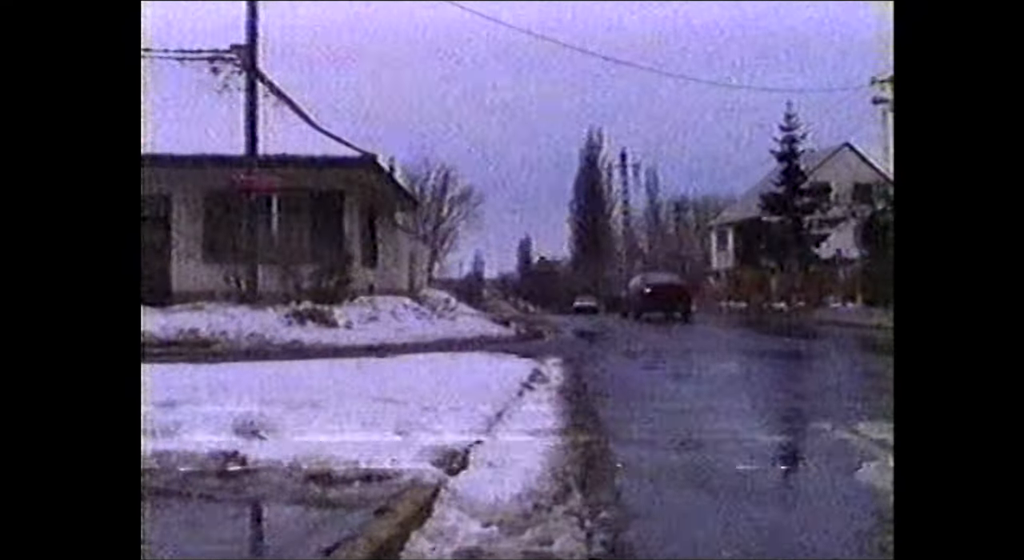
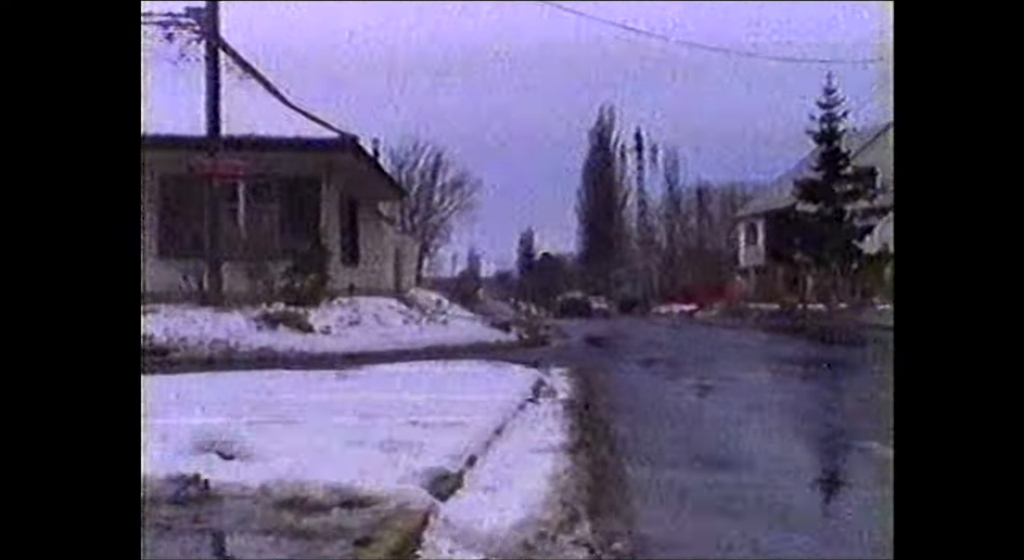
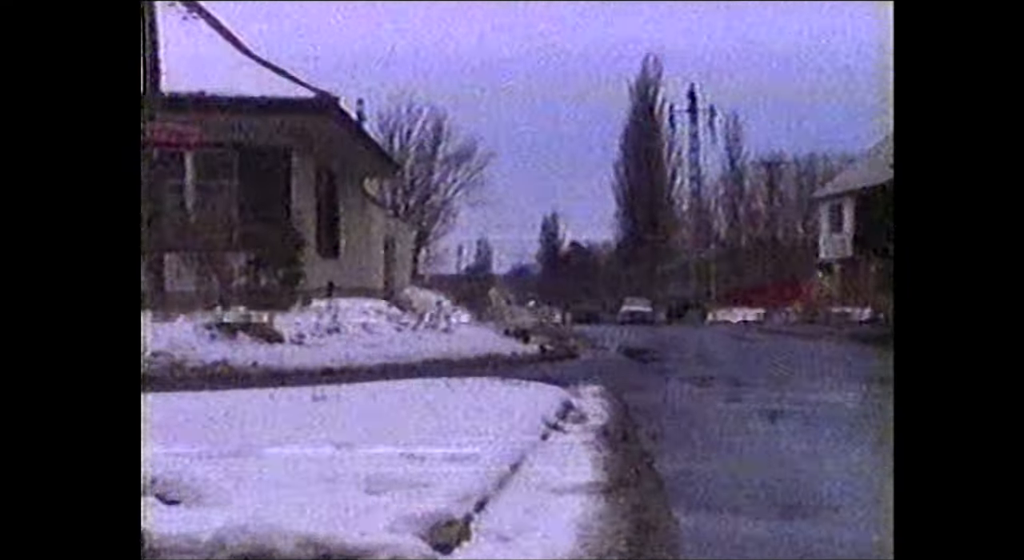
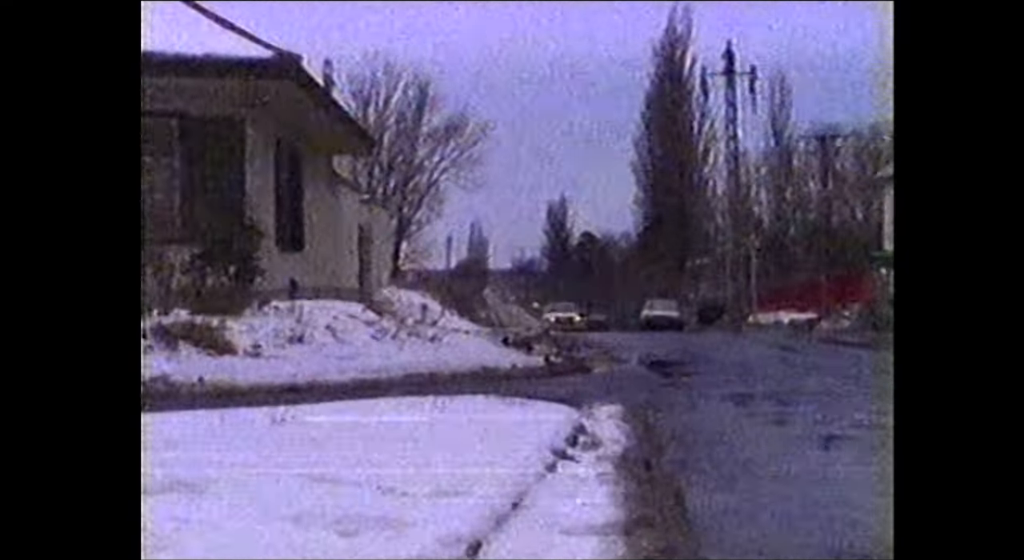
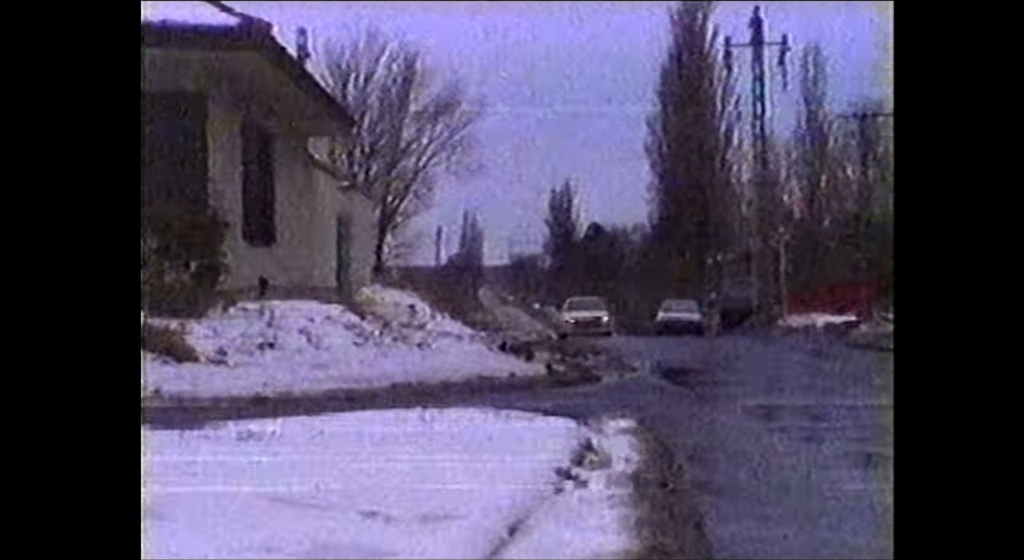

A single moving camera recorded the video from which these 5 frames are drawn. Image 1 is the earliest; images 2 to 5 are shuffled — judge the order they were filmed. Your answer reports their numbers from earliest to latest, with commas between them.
2, 3, 4, 5
